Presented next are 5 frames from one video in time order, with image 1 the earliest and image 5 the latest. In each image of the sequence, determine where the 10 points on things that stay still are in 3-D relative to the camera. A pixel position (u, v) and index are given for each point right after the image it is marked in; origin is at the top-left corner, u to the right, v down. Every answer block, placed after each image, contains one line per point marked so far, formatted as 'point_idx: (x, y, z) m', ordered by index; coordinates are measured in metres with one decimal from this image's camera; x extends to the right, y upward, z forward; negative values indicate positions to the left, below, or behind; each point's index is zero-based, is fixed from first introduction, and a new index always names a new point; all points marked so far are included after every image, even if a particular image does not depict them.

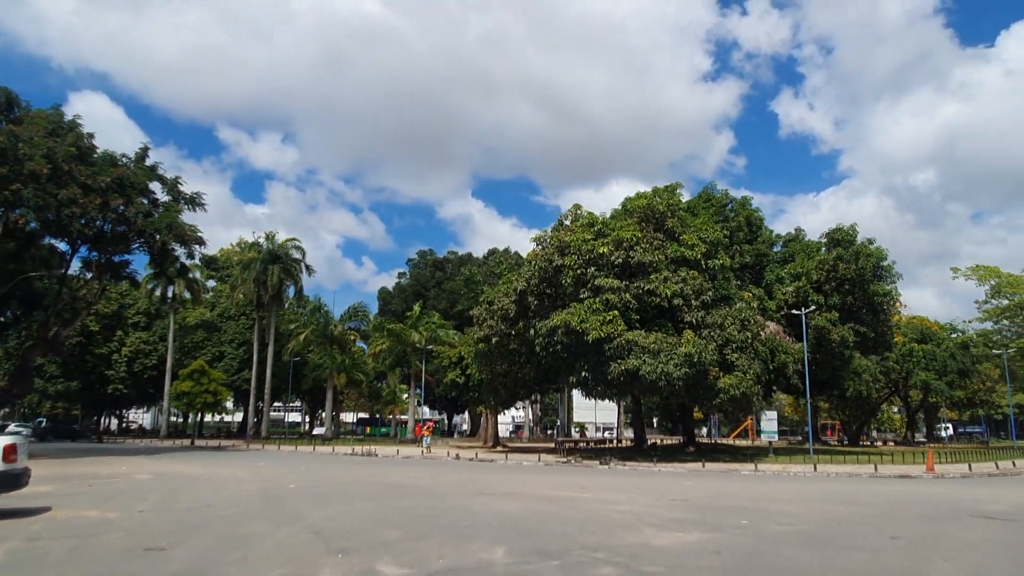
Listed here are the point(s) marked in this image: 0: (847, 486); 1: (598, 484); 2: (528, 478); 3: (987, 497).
0: (+7.9, -4.7, +17.5) m
1: (+2.0, -4.6, +17.4) m
2: (+0.4, -5.0, +19.5) m
3: (+8.9, -3.9, +13.8) m
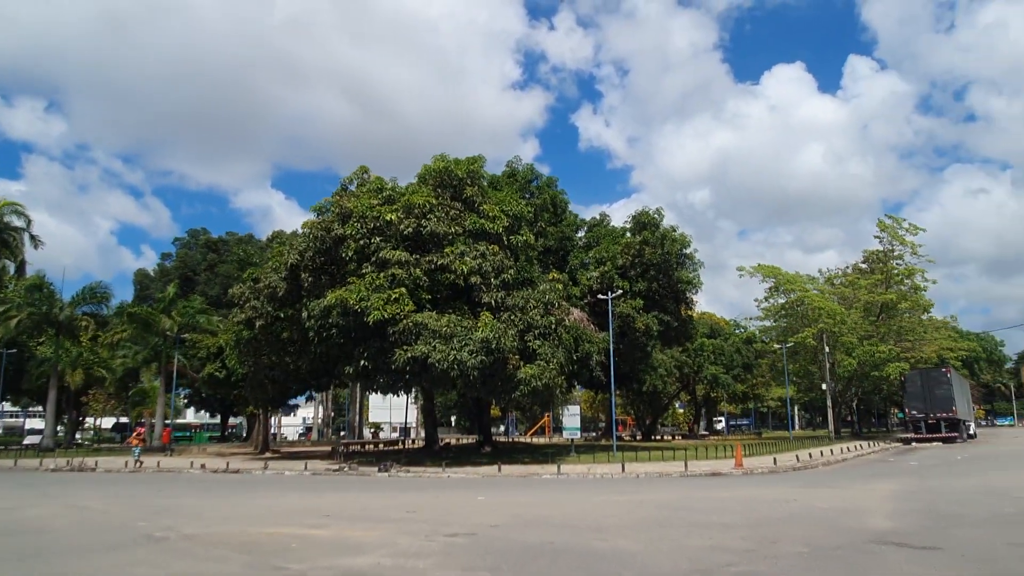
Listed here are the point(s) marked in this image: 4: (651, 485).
0: (+3.0, -4.0, +14.1) m
1: (-2.7, -3.7, +12.6) m
2: (-4.8, -4.0, +14.1) m
3: (+4.9, -3.2, +10.8) m
4: (+3.3, -4.7, +17.5) m
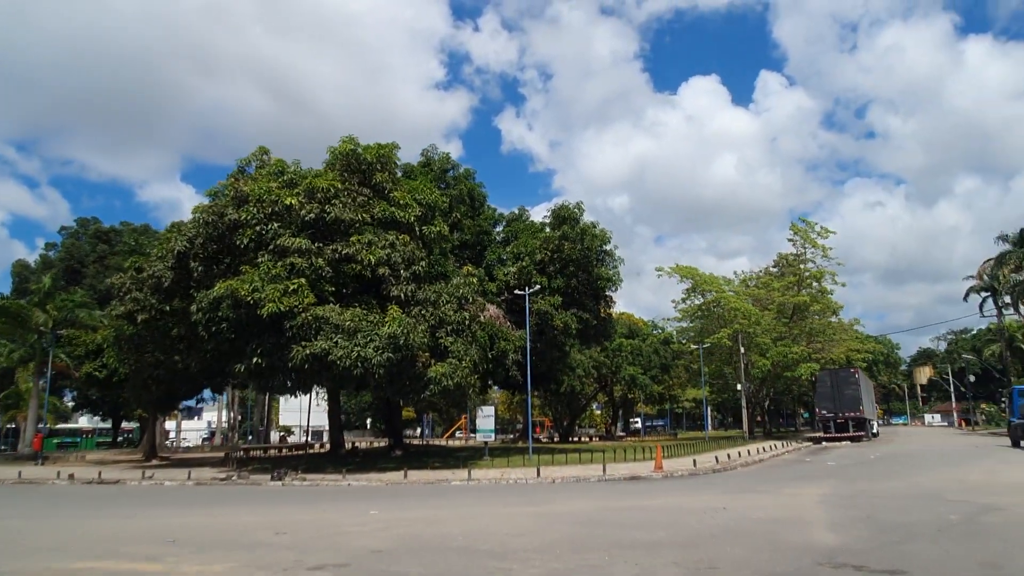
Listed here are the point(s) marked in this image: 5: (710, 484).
0: (+1.3, -3.7, +12.8) m
1: (-4.2, -3.4, +10.6) m
2: (-6.4, -3.7, +11.9) m
3: (+3.5, -3.0, +9.7) m
4: (+1.2, -4.5, +16.1) m
5: (+4.6, -4.6, +16.9) m
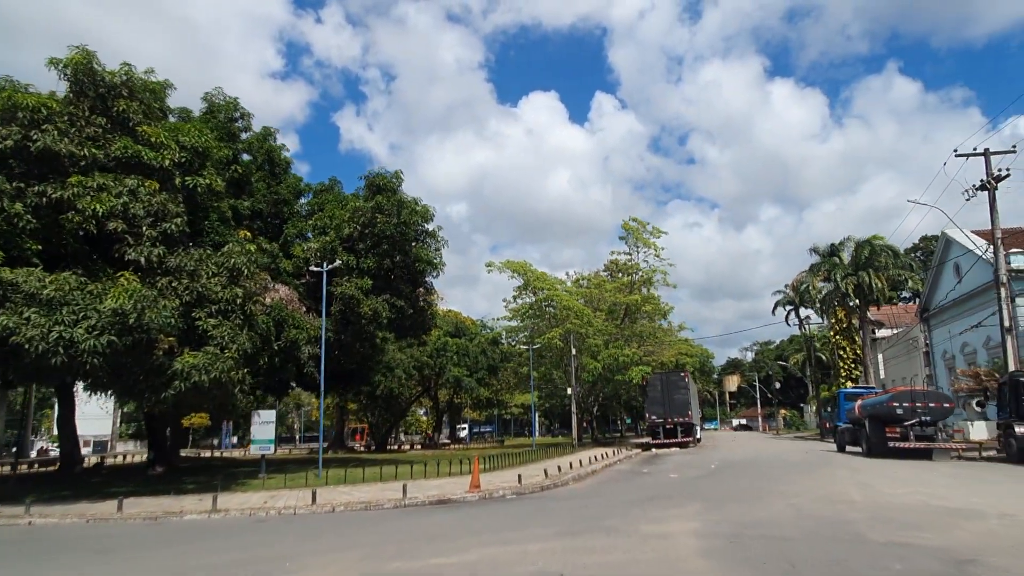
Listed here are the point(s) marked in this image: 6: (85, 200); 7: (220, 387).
0: (-1.9, -3.0, +7.9) m
1: (-6.7, -2.4, +4.6) m
2: (-9.2, -2.6, +5.4) m
3: (+1.0, -2.3, +5.4) m
4: (-2.7, -3.7, +11.1) m
5: (+0.5, -3.9, +12.6) m
6: (-10.1, +2.1, +17.4) m
7: (-7.3, -2.5, +18.5) m
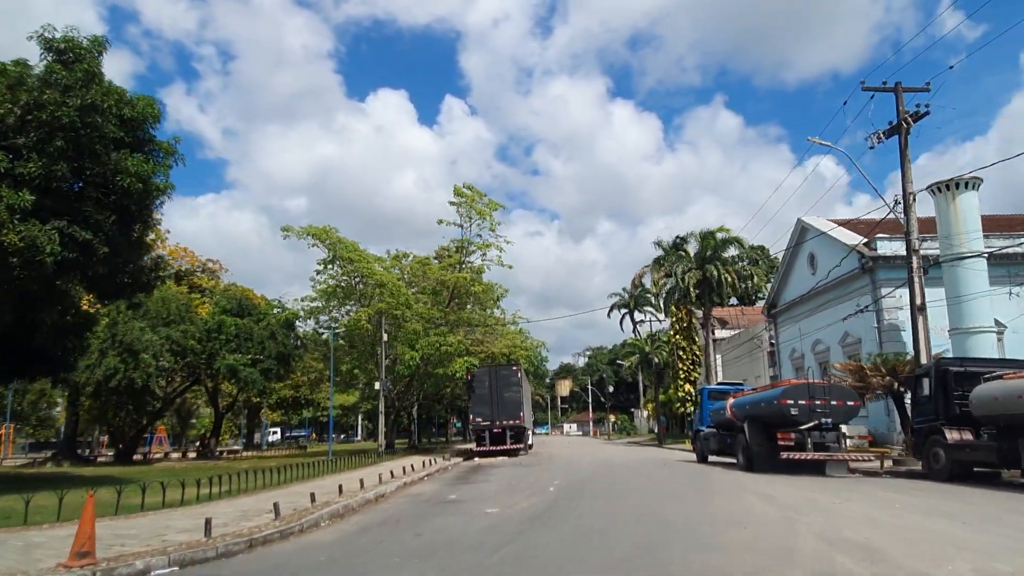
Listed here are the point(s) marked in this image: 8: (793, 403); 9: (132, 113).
0: (-3.8, -1.3, -0.9) m
1: (-7.9, -0.5, -5.2) m
2: (-10.4, -0.6, -5.0) m
3: (-0.4, -0.7, -2.8) m
4: (-5.3, -2.0, +2.1) m
5: (-2.6, -2.3, +4.2) m
6: (-13.7, +4.1, +6.6) m
7: (-11.4, -0.6, +8.3) m
8: (+7.0, -2.8, +18.2) m
9: (-9.4, +4.4, +18.3) m
